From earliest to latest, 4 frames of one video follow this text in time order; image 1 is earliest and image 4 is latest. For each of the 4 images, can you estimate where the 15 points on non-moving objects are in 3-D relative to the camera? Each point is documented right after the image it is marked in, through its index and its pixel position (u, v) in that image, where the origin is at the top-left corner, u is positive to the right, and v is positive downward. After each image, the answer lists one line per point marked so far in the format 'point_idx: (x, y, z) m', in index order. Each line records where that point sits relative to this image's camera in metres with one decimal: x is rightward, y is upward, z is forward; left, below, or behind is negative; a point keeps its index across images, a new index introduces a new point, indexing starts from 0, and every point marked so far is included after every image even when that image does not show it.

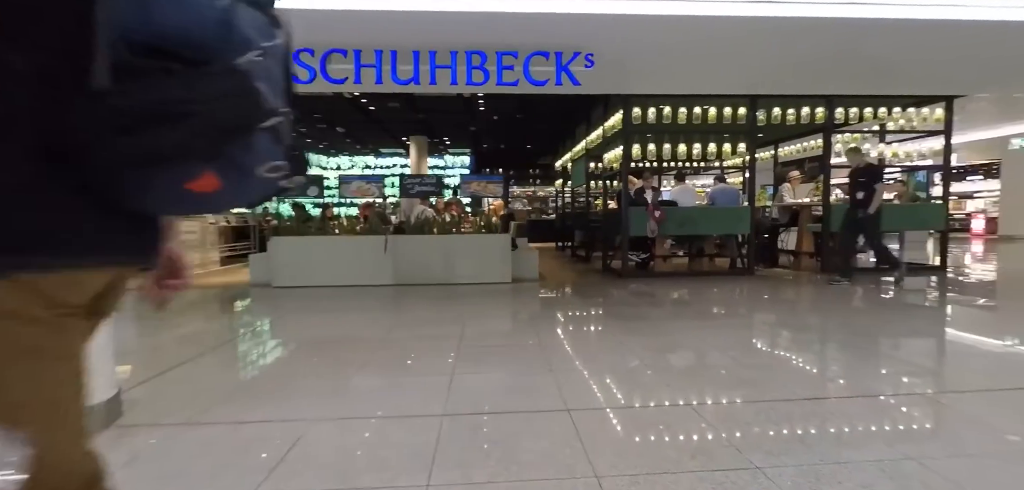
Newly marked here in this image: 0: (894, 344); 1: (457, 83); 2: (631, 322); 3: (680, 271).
0: (+3.8, -0.9, +4.7) m
1: (-0.7, +1.9, +5.8) m
2: (+1.4, -0.8, +5.3) m
3: (+2.6, -0.4, +7.6) m
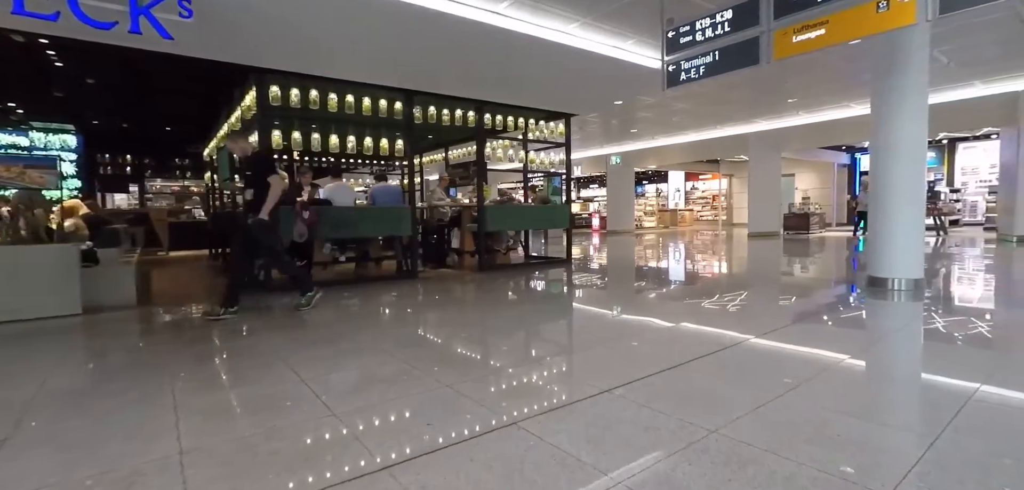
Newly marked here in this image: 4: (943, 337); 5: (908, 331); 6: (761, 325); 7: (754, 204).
0: (+0.2, -0.9, +5.0) m
1: (-4.2, +1.8, +3.4) m
2: (-2.1, -0.9, +4.2) m
3: (-2.3, -0.4, +6.8) m
4: (+3.4, -0.7, +3.8) m
5: (+3.3, -0.7, +4.0) m
6: (+2.3, -0.7, +4.4) m
7: (+7.2, +1.2, +14.4) m
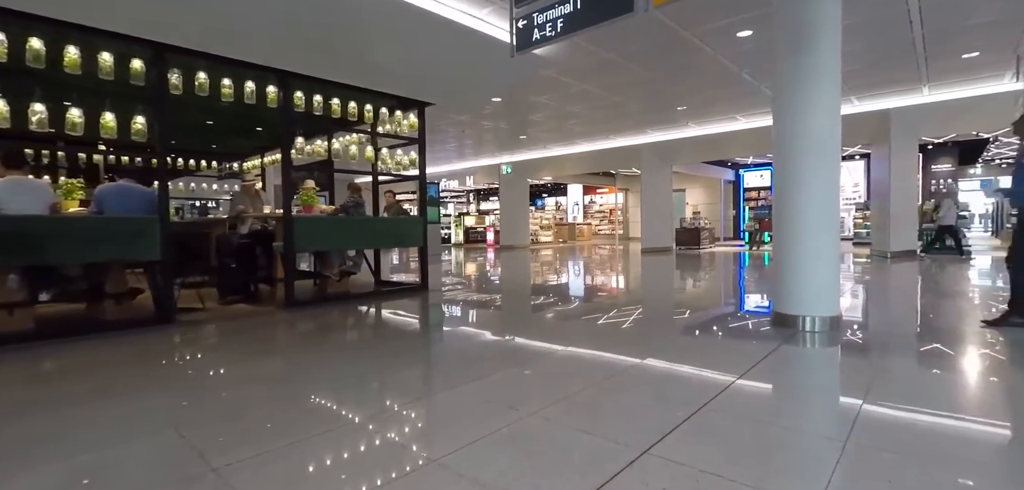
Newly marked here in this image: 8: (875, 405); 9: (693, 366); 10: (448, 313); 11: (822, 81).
0: (-1.3, -1.1, +3.2) m
1: (-5.3, +1.6, +1.0) m
2: (-3.4, -1.1, +2.0) m
3: (-4.1, -0.7, +4.6) m
4: (+2.0, -0.9, +2.6) m
5: (+1.9, -0.9, +2.8) m
6: (+0.8, -0.9, +3.1) m
7: (+3.9, +0.7, +13.9) m
8: (+1.9, -0.9, +2.6) m
9: (+1.3, -0.9, +3.4) m
10: (-1.1, -0.9, +5.5) m
11: (+2.5, +1.3, +3.9) m
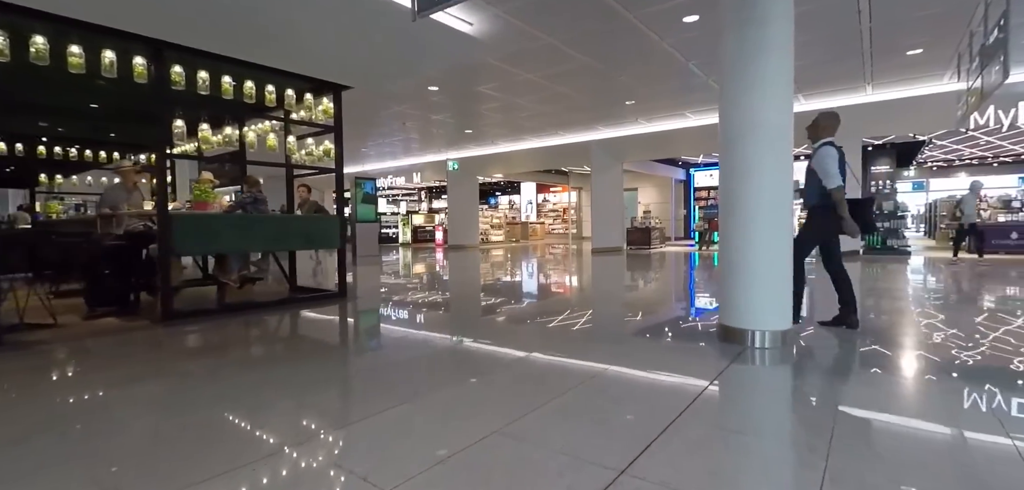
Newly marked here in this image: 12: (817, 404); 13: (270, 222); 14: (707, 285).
0: (-1.8, -1.2, +2.5) m
1: (-5.7, +1.5, -0.1) m
2: (-3.9, -1.1, +1.1) m
3: (-4.8, -0.8, +3.6) m
4: (+1.5, -0.9, +2.2) m
5: (+1.4, -0.9, +2.4) m
6: (+0.3, -1.0, +2.5) m
7: (+2.4, +0.8, +13.6) m
8: (+1.4, -0.9, +2.2) m
9: (+0.7, -0.9, +2.9) m
10: (-1.8, -1.0, +4.8) m
11: (+1.9, +1.3, +3.5) m
12: (+1.6, -0.9, +2.6) m
13: (-2.5, +0.3, +5.1) m
14: (+3.3, -0.7, +8.2) m
